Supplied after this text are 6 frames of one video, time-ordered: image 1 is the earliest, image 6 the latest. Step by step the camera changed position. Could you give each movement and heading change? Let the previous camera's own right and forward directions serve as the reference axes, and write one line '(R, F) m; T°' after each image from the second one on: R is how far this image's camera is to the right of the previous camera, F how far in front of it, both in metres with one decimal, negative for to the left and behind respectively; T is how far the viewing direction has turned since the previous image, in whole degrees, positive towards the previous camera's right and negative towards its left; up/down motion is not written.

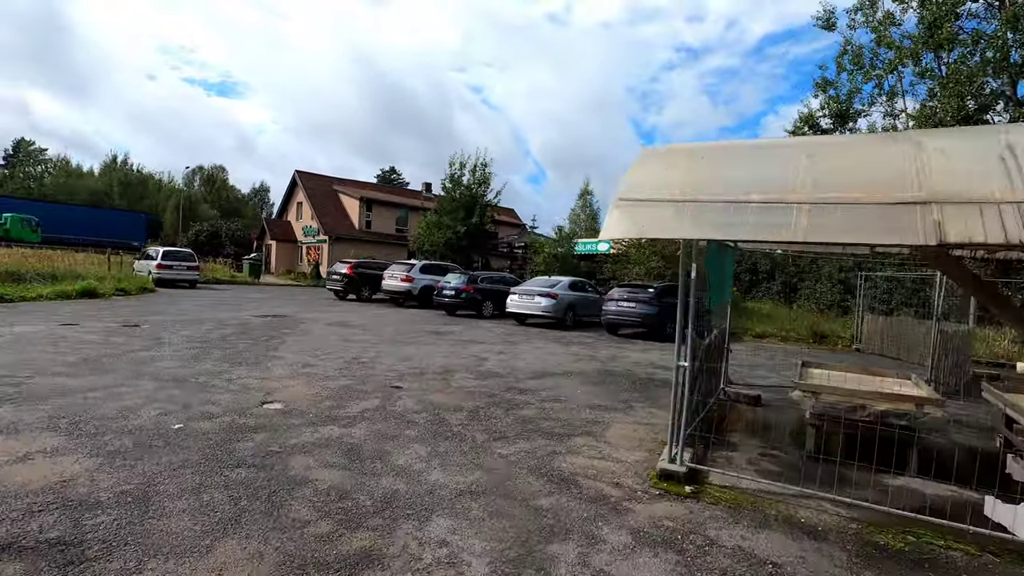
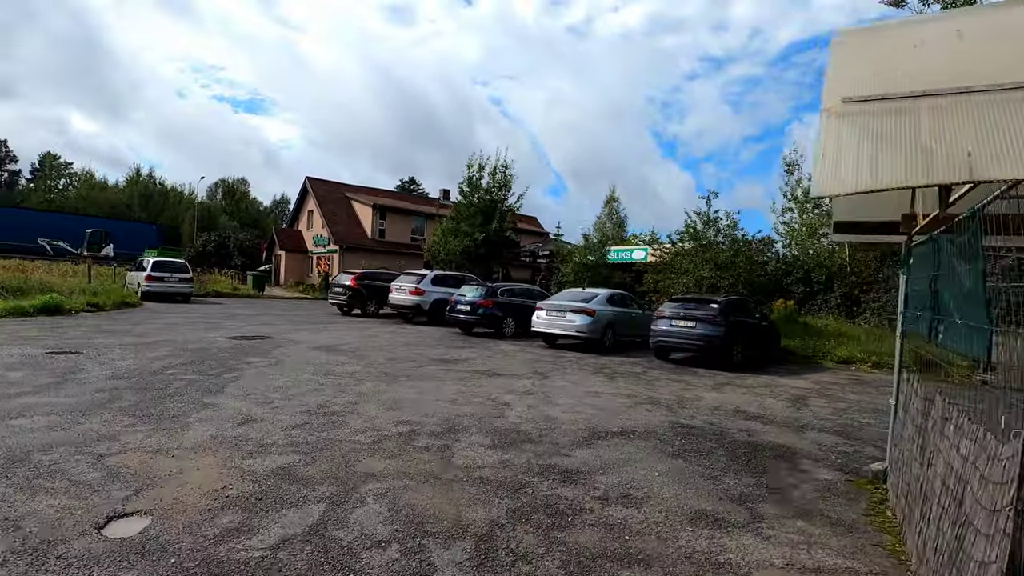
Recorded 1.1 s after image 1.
(-0.2, +2.9) m; -2°
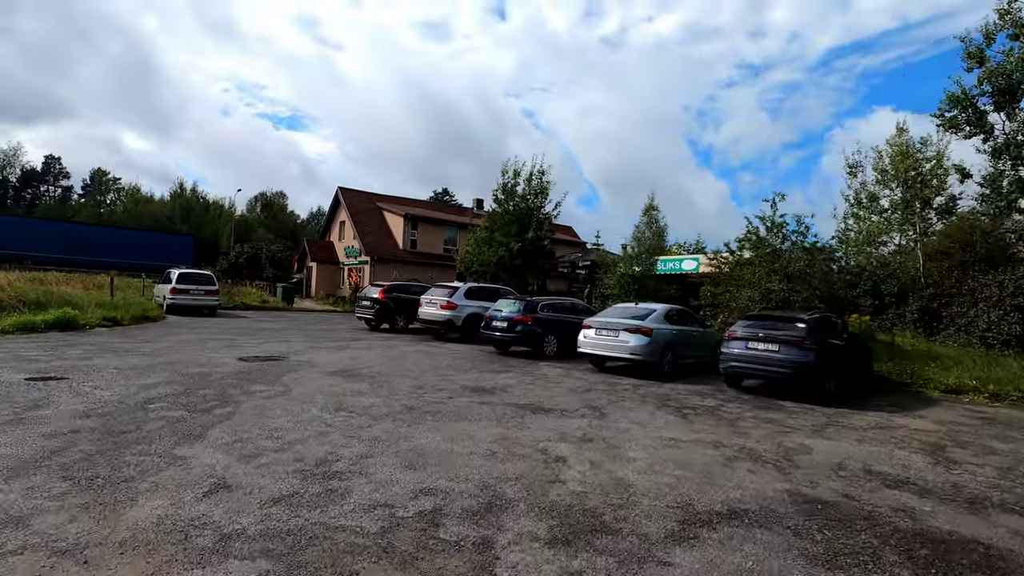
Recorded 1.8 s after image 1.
(-0.3, +1.7) m; -3°
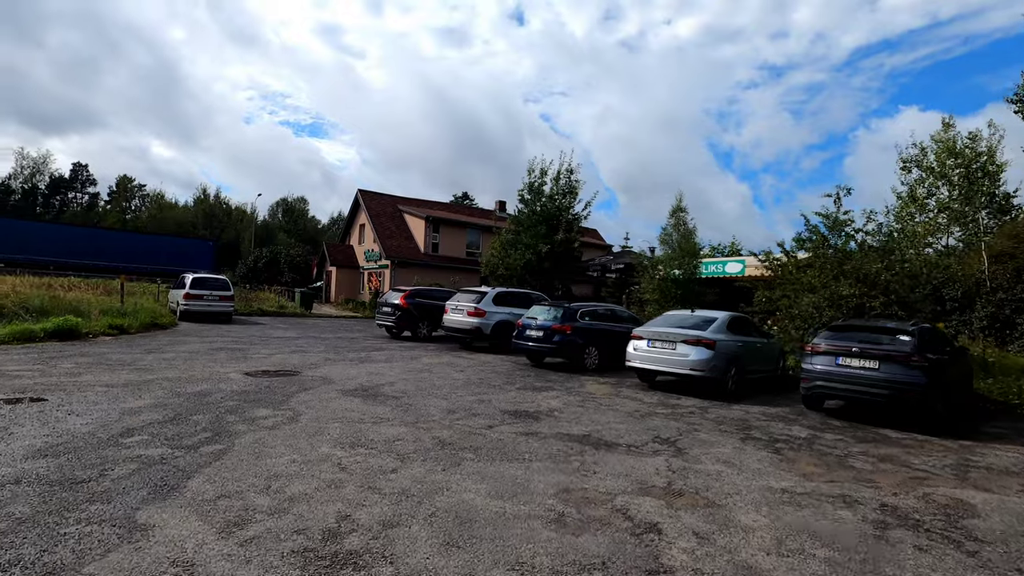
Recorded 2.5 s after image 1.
(-0.4, +1.4) m; -2°
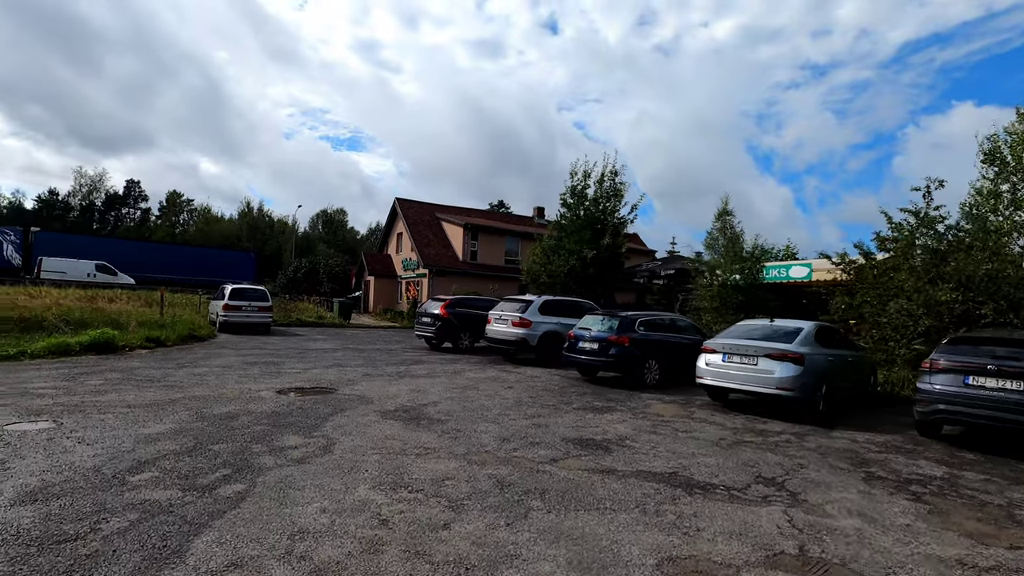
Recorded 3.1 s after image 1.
(-0.3, +1.1) m; -4°
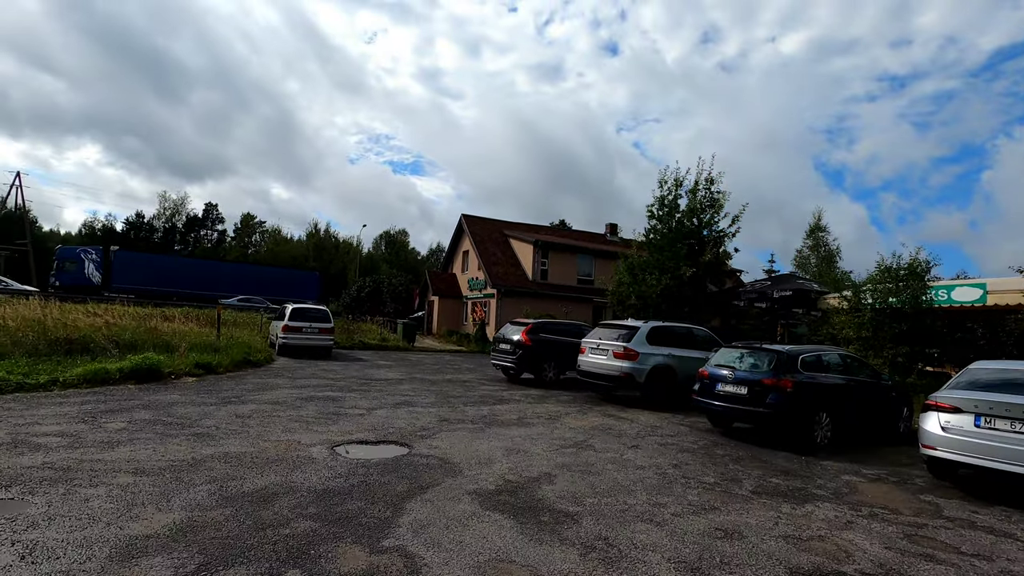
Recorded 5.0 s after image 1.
(-1.0, +2.5) m; -6°
